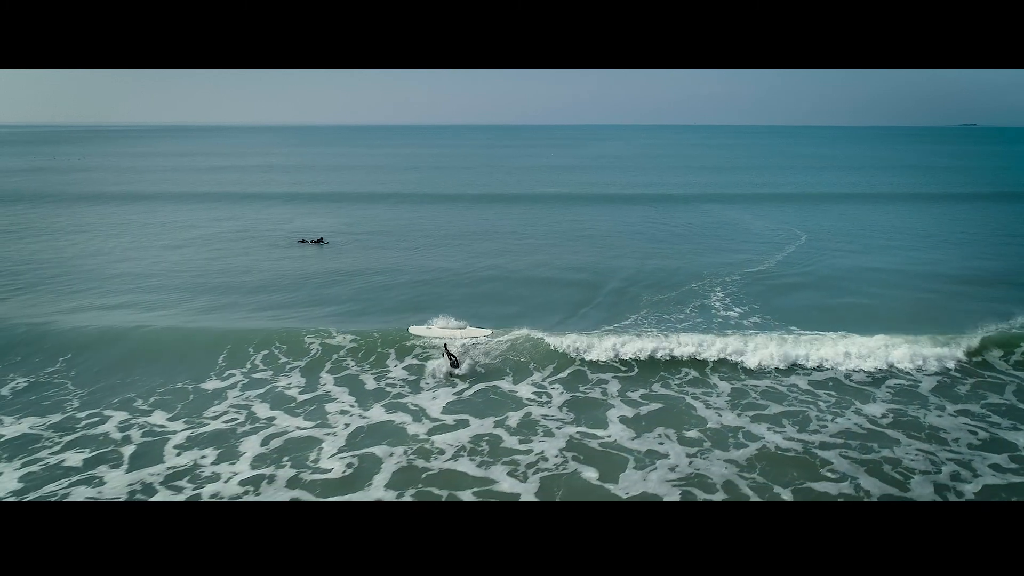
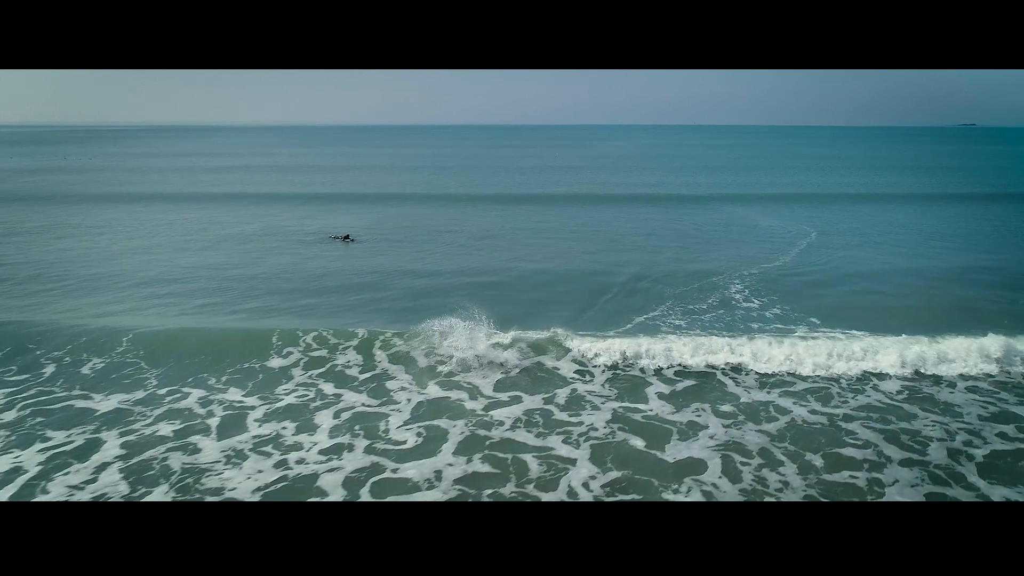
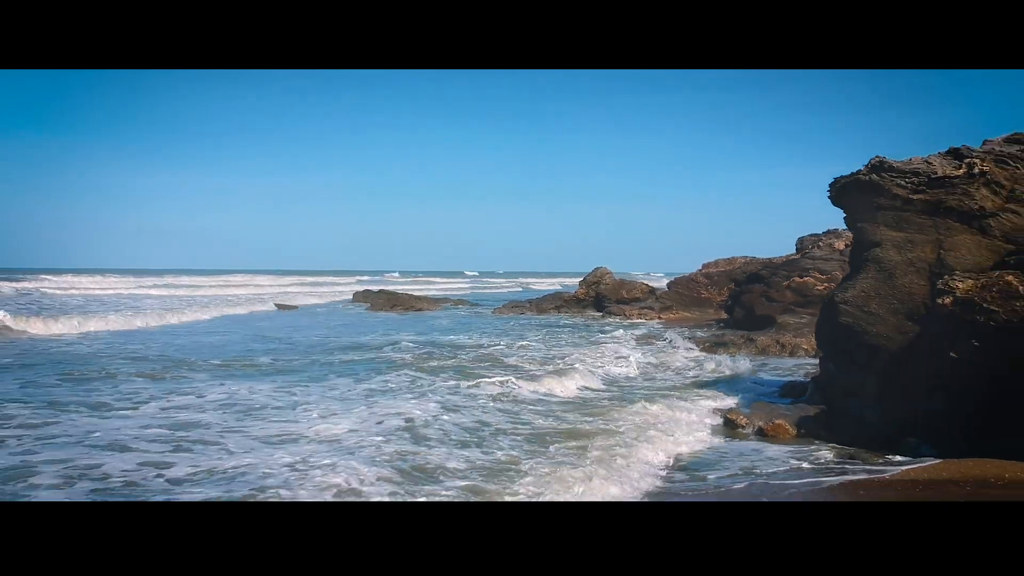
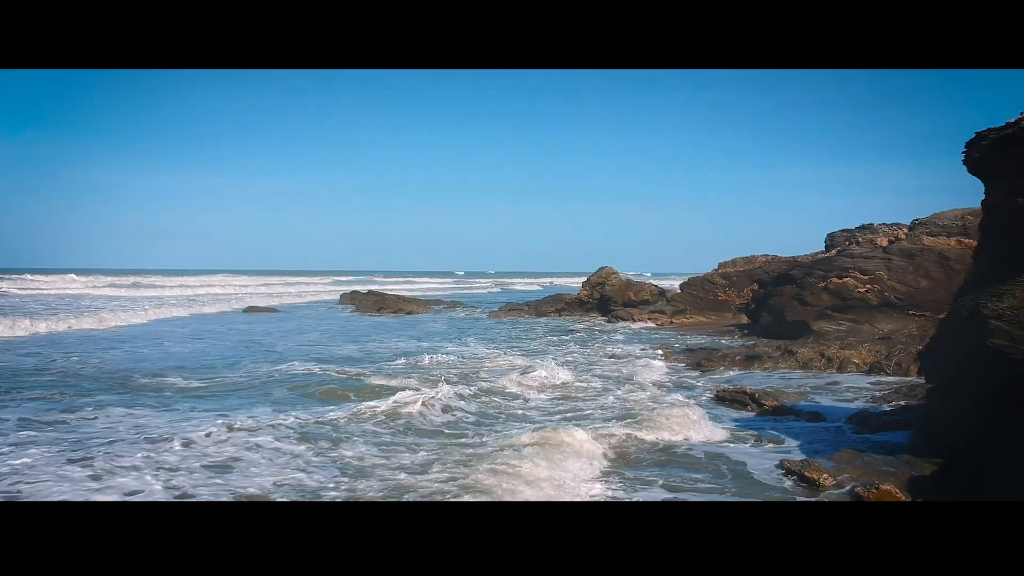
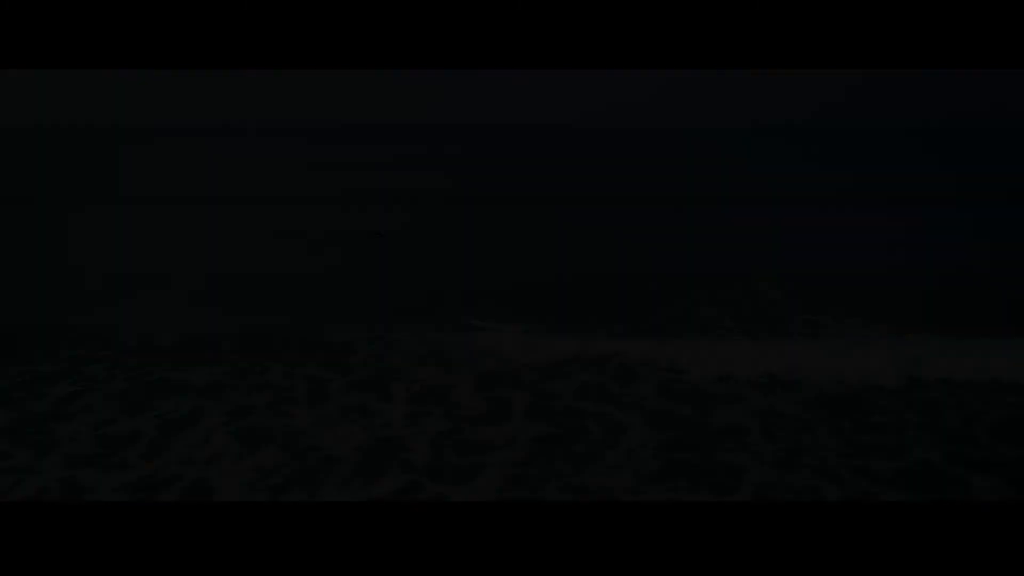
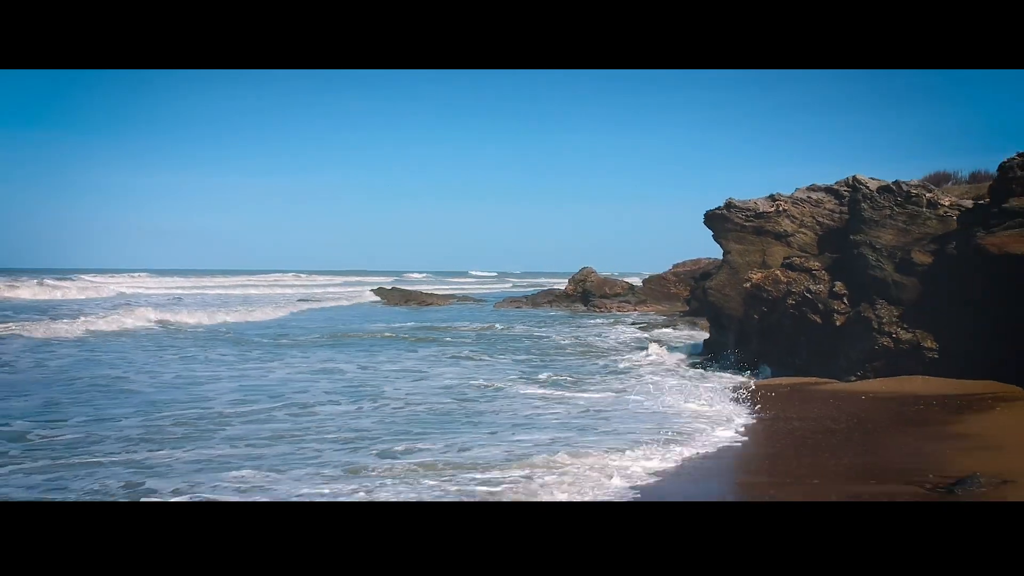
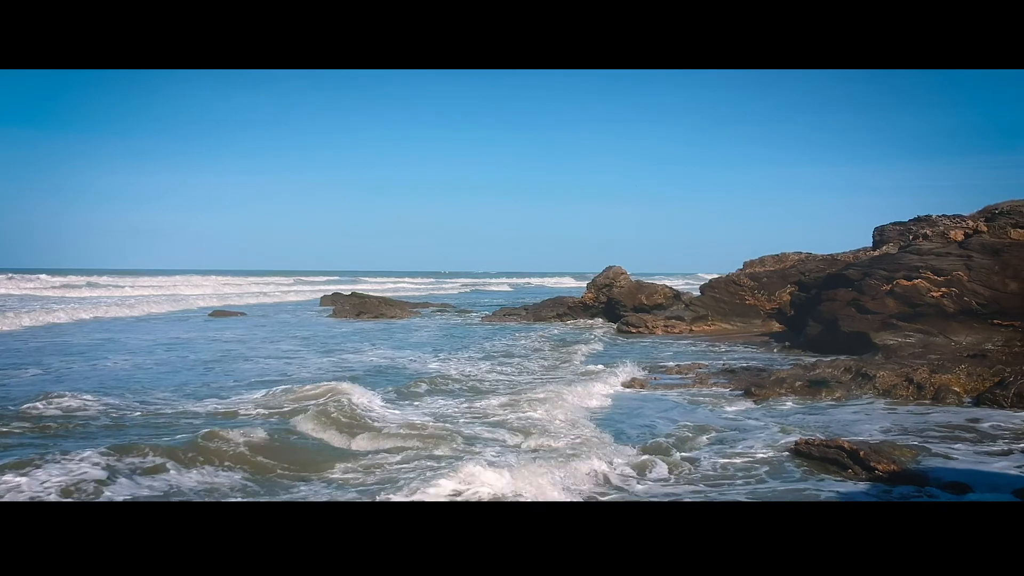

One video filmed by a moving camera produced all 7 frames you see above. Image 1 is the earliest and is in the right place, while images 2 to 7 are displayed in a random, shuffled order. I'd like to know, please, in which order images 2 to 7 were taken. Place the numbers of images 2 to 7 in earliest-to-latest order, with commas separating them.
2, 5, 7, 4, 3, 6
